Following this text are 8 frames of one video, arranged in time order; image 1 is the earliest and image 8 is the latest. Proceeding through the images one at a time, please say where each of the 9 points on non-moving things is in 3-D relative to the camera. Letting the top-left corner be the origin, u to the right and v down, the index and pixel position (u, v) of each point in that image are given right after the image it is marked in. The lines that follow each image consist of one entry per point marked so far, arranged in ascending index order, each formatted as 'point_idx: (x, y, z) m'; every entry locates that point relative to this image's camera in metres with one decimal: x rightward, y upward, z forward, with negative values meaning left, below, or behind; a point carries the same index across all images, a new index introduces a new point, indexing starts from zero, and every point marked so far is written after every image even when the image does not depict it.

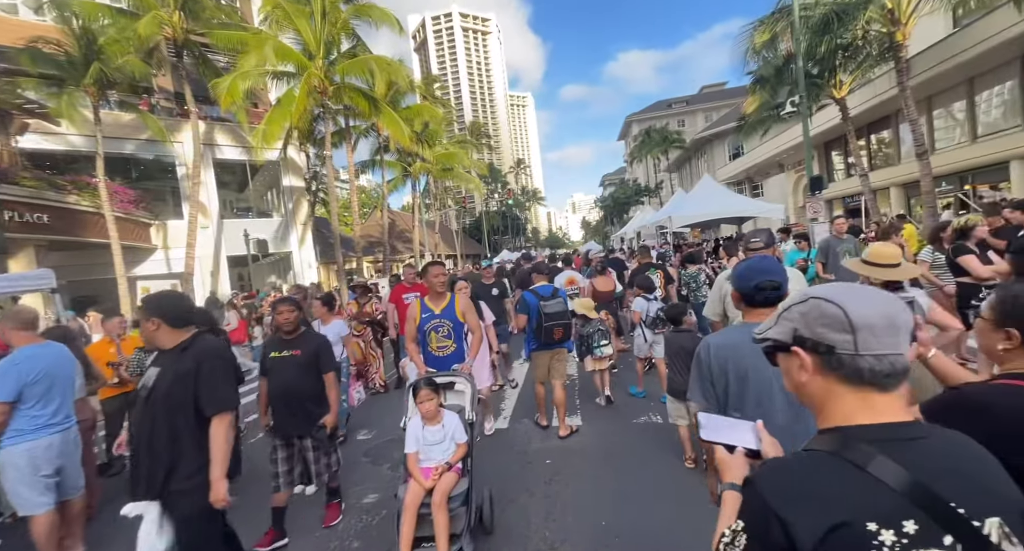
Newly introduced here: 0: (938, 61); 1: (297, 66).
0: (+17.0, +8.6, +17.2) m
1: (-8.3, +8.1, +16.4) m
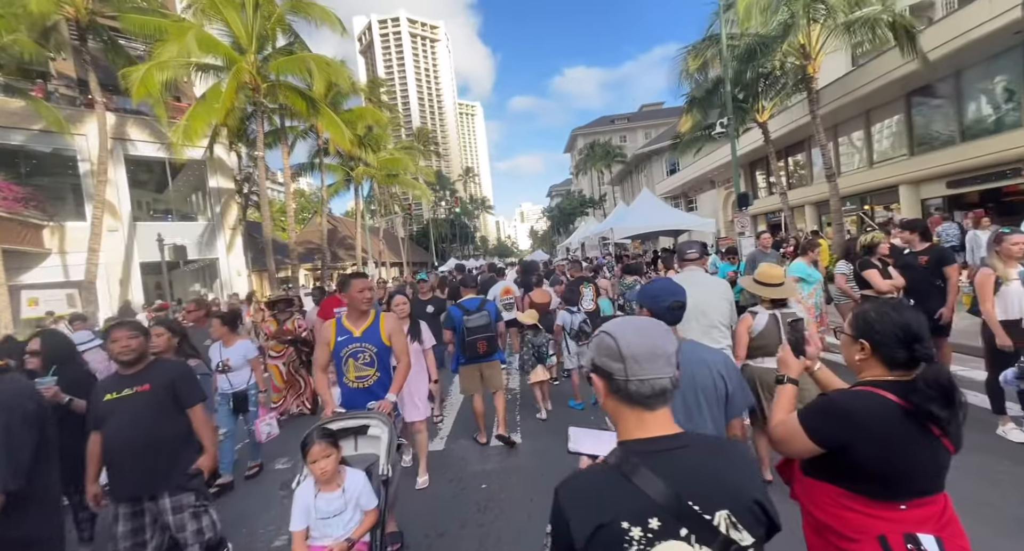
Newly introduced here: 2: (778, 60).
0: (+14.8, +8.2, +19.1) m
1: (-10.3, +7.8, +15.3) m
2: (+10.5, +8.5, +16.8) m
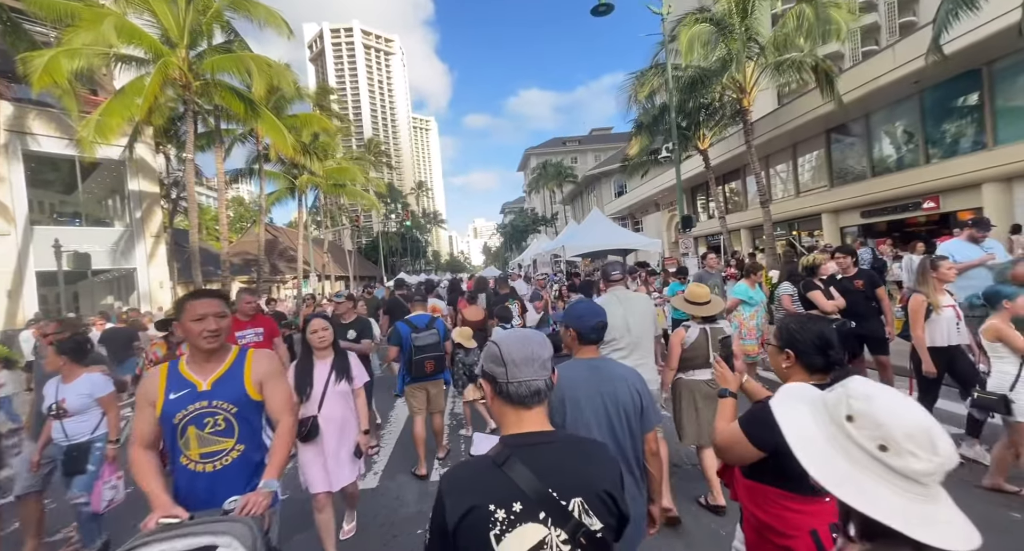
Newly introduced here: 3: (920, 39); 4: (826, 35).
0: (+12.6, +7.2, +20.7) m
1: (-11.9, +7.4, +14.0) m
2: (+8.6, +7.7, +17.9) m
3: (+12.8, +7.5, +13.3) m
4: (+11.4, +8.7, +15.3) m
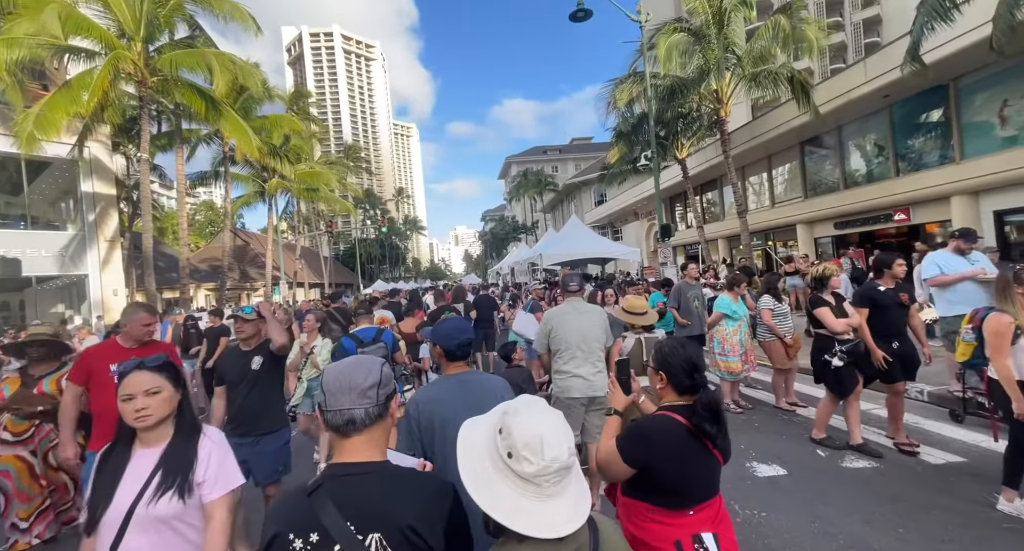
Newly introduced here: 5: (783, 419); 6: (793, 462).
0: (+11.5, +6.7, +20.9) m
1: (-12.6, +7.2, +13.2) m
2: (+7.7, +7.3, +17.9) m
3: (+12.1, +7.1, +13.6) m
4: (+10.6, +8.4, +15.5) m
5: (+3.3, -1.8, +5.2) m
6: (+2.7, -1.8, +4.0) m
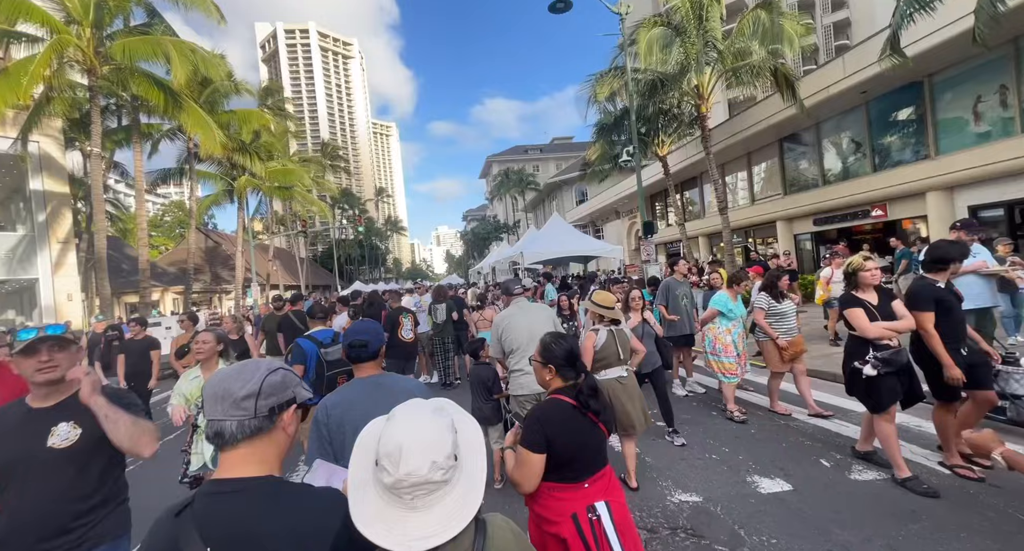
0: (+10.5, +6.8, +20.9) m
1: (-13.3, +7.1, +12.2) m
2: (+6.8, +7.4, +17.8) m
3: (+11.4, +7.3, +13.6) m
4: (+9.8, +8.5, +15.5) m
5: (+3.1, -1.7, +4.9) m
6: (+2.5, -1.7, +3.7) m
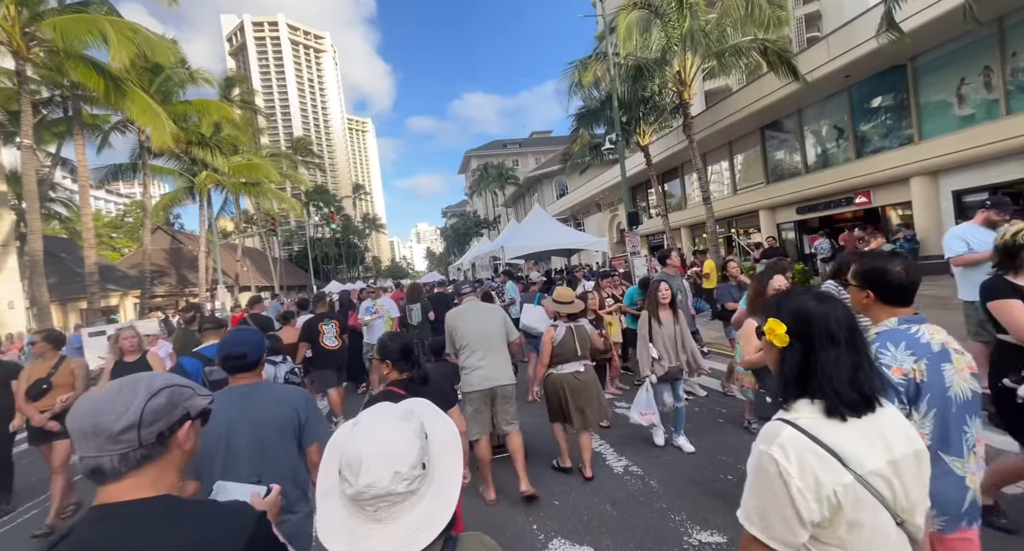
0: (+9.5, +7.3, +20.5) m
1: (-14.0, +6.9, +10.8) m
2: (+5.9, +7.7, +17.3) m
3: (+10.6, +7.7, +13.3) m
4: (+8.9, +8.9, +15.1) m
5: (+2.9, -1.6, +4.3) m
6: (+2.3, -1.6, +3.1) m
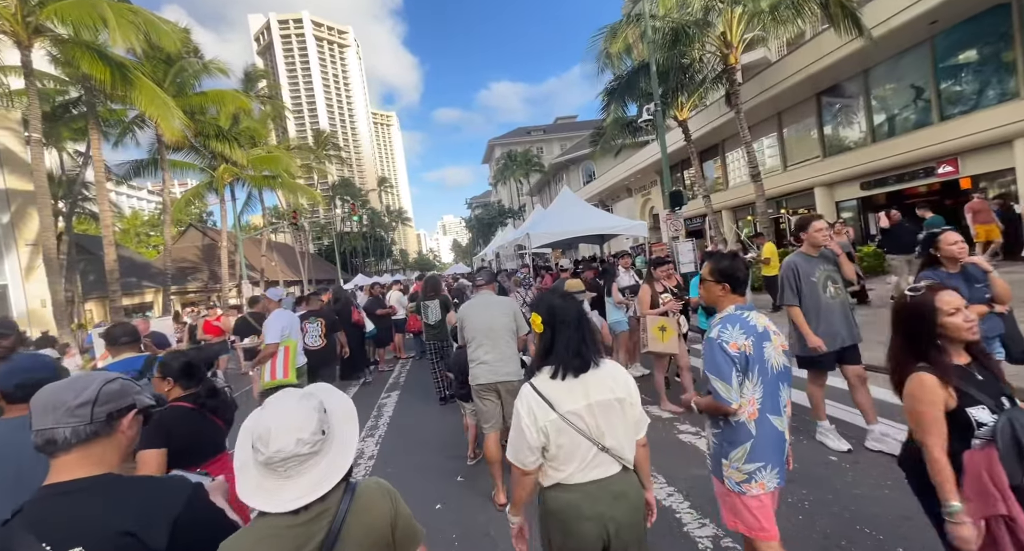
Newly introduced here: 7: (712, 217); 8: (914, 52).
0: (+10.6, +7.9, +18.6) m
1: (-13.4, +6.9, +10.3) m
2: (+6.8, +8.2, +15.5) m
3: (+11.3, +8.1, +11.2) m
4: (+9.6, +9.4, +13.1) m
5: (+3.2, -1.5, +3.0) m
6: (+2.6, -1.5, +1.8) m
7: (+8.8, +2.6, +18.8) m
8: (+12.9, +7.2, +13.8) m
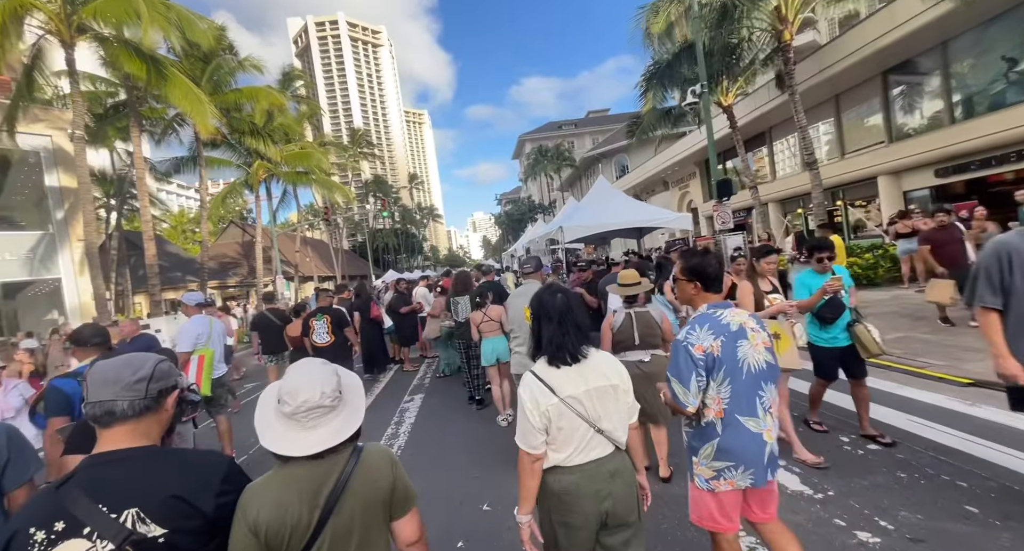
0: (+11.9, +8.0, +17.1) m
1: (-12.6, +7.0, +10.6) m
2: (+7.9, +8.3, +14.3) m
3: (+12.1, +8.2, +9.7) m
4: (+10.6, +9.4, +11.7) m
5: (+3.4, -1.4, +2.1) m
6: (+2.7, -1.5, +1.0) m
7: (+10.2, +2.7, +17.5) m
8: (+13.9, +7.3, +12.1) m
